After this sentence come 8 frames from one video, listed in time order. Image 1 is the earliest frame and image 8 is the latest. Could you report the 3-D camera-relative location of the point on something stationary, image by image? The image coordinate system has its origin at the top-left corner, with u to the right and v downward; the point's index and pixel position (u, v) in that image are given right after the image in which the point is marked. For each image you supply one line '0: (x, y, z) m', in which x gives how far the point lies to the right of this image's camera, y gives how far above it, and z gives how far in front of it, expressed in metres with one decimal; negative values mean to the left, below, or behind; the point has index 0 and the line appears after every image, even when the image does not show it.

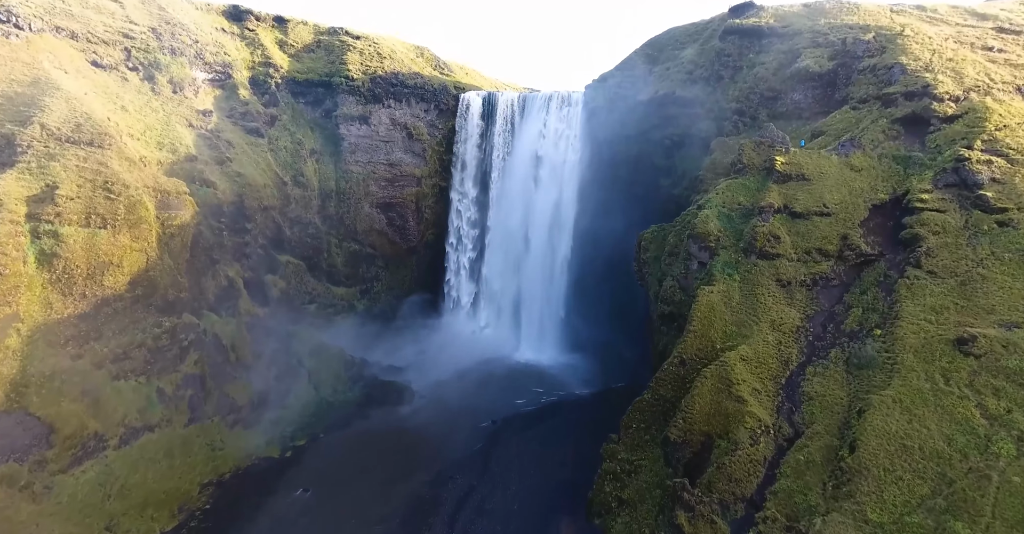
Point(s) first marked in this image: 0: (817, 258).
0: (+11.3, +0.4, +19.8) m
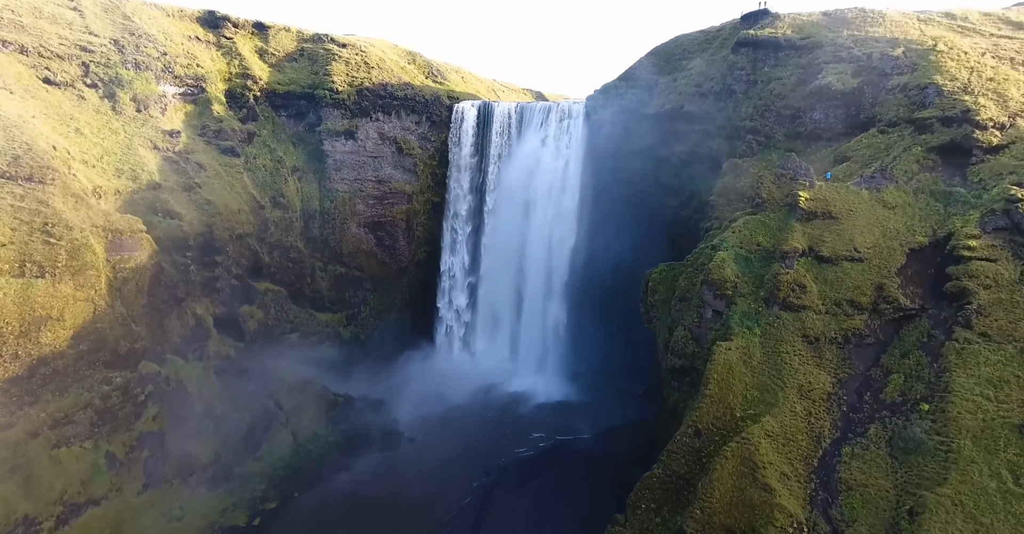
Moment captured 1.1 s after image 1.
0: (+11.1, -1.4, +17.5) m
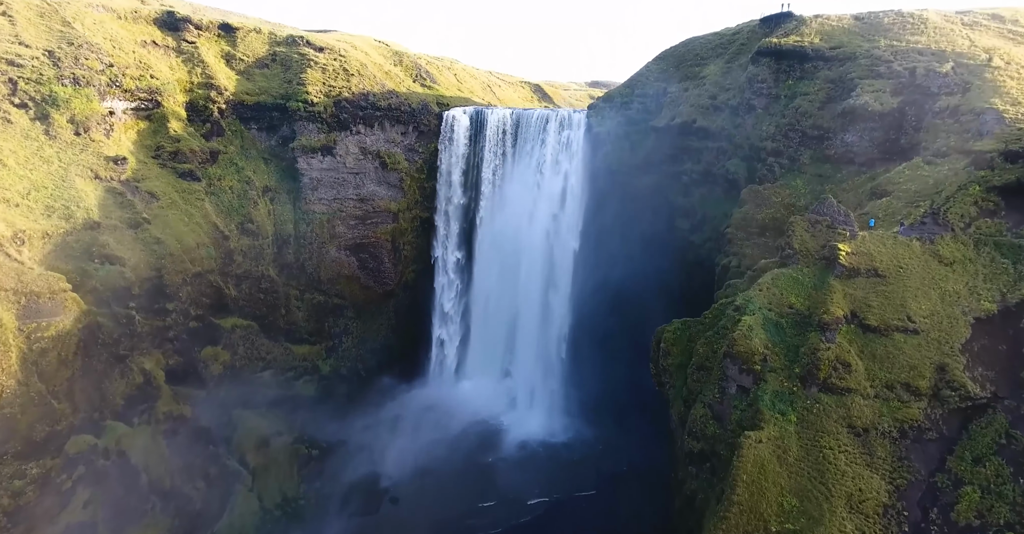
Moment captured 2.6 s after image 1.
0: (+10.8, -3.5, +14.6) m
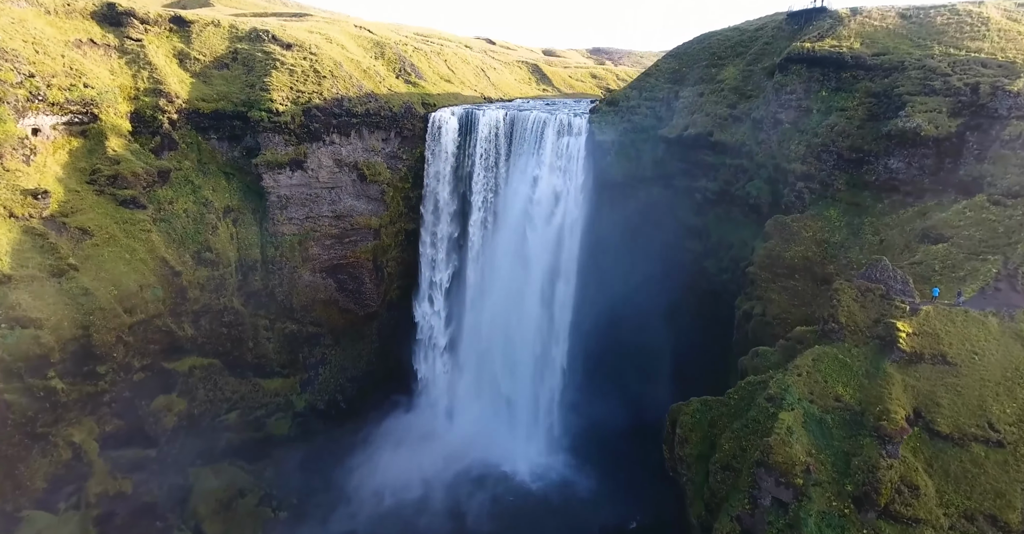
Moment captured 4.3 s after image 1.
0: (+10.4, -5.8, +11.6) m
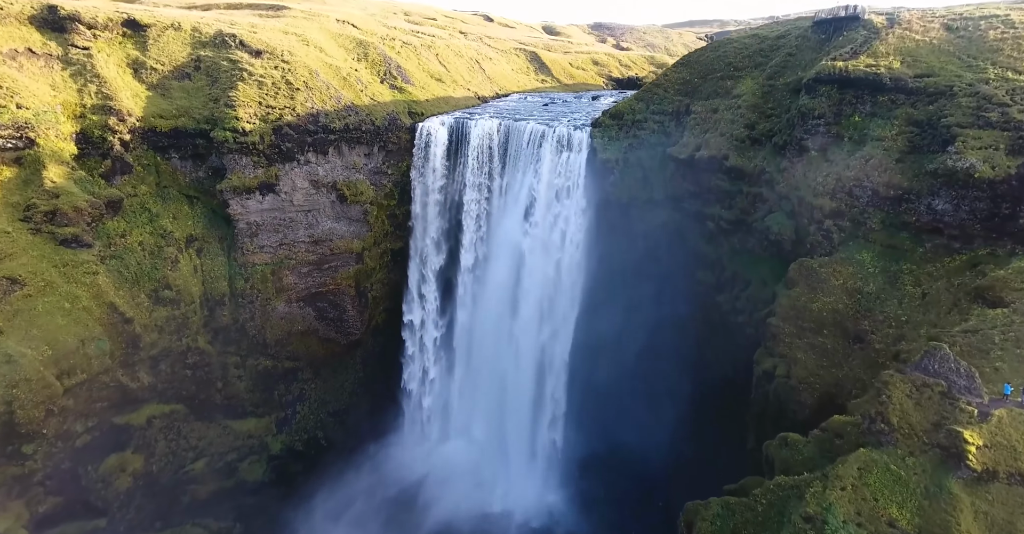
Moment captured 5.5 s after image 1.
0: (+10.1, -8.0, +9.4) m
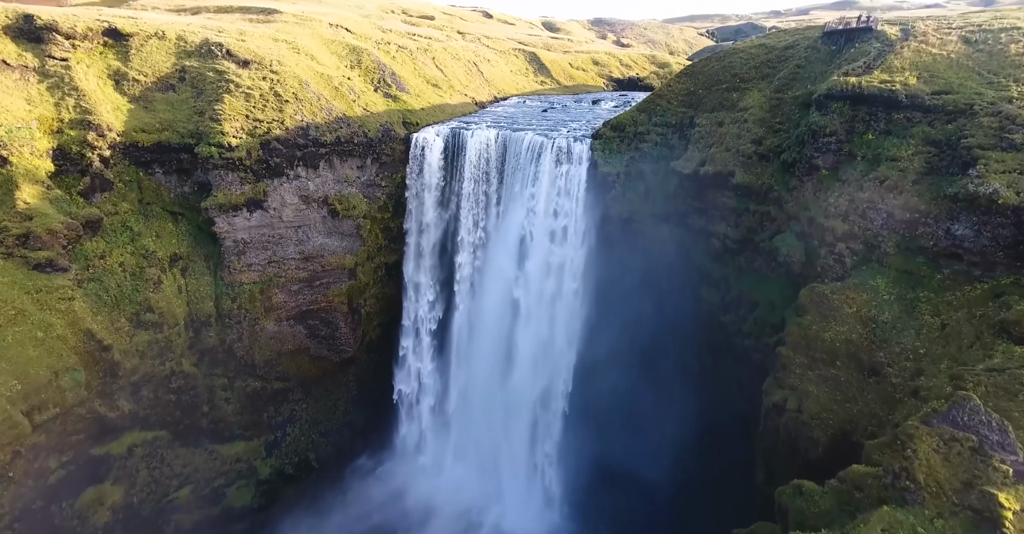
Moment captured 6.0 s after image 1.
0: (+10.0, -8.9, +8.5) m
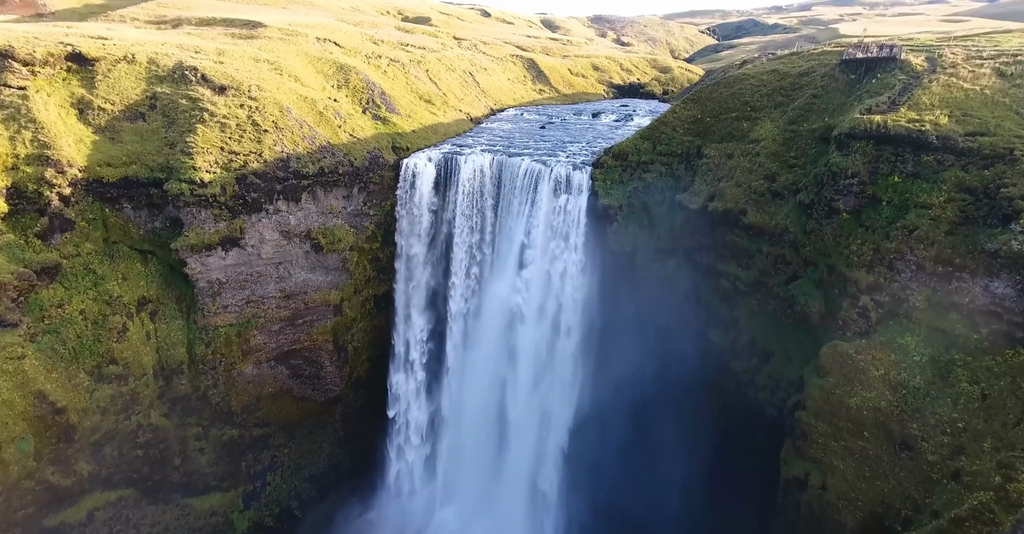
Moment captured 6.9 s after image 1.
0: (+9.9, -10.7, +6.9) m
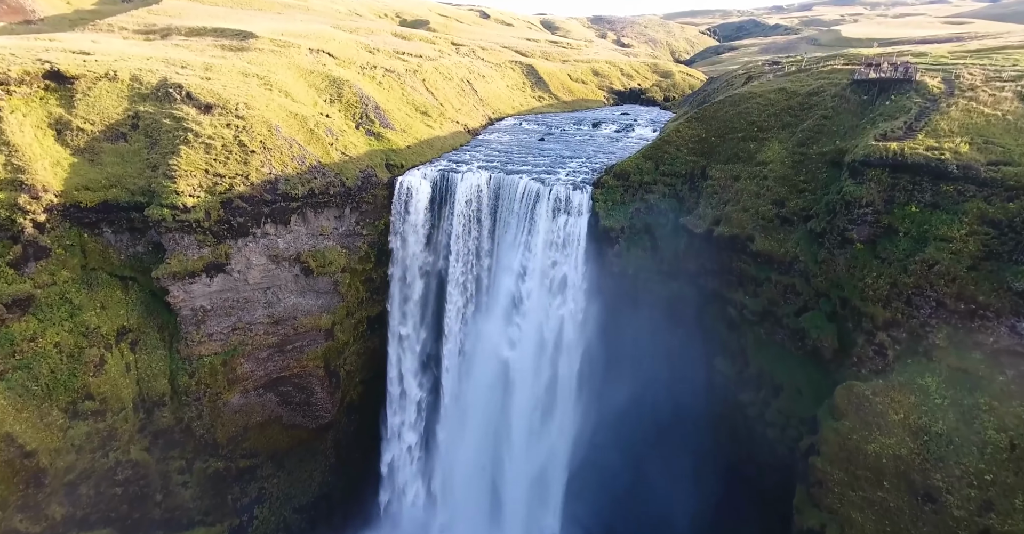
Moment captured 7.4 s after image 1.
0: (+9.9, -11.8, +5.9) m
